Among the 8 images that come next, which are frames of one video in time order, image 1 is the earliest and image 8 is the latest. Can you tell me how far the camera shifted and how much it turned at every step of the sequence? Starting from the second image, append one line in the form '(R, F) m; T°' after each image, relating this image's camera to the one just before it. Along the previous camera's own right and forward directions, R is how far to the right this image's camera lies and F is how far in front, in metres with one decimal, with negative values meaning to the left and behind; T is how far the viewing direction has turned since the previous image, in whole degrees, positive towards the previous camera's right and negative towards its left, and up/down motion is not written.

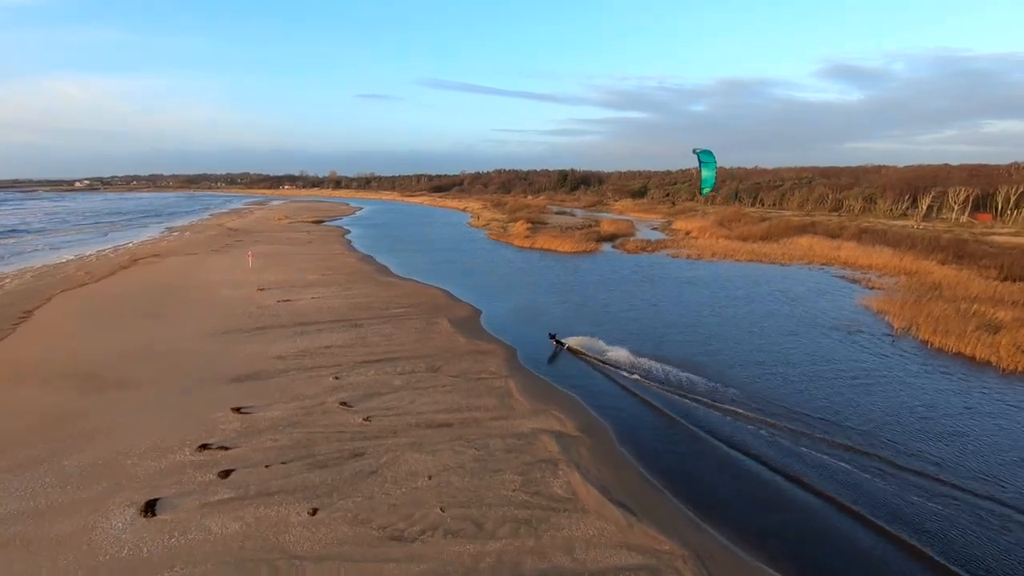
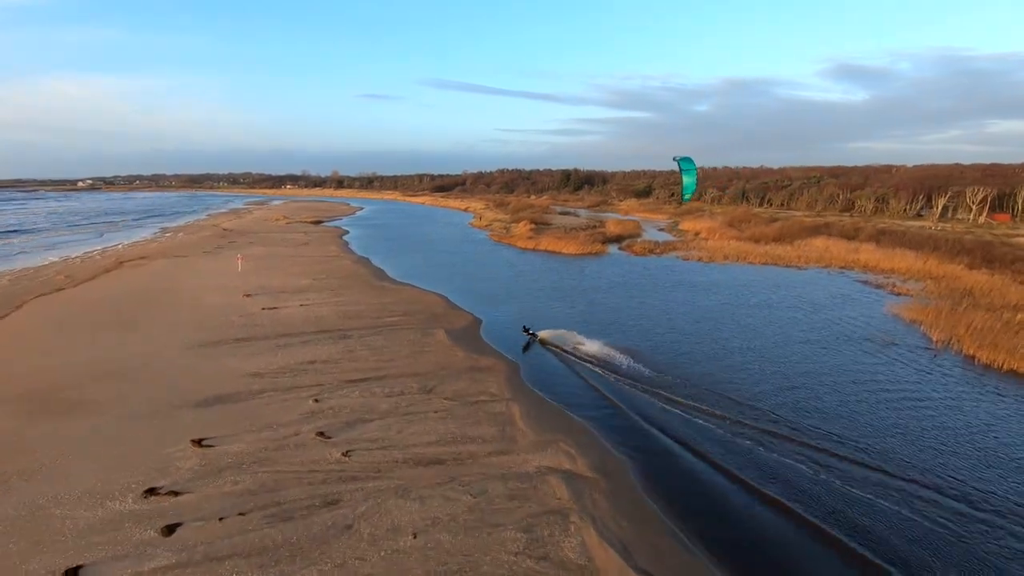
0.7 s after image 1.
(0.0, +1.1) m; 0°
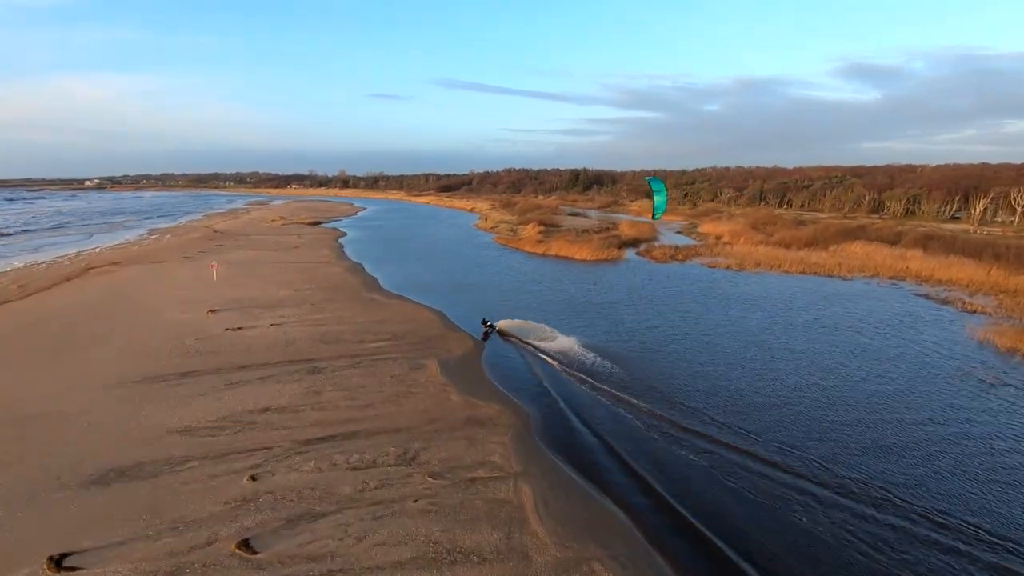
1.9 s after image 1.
(0.0, +2.4) m; -1°
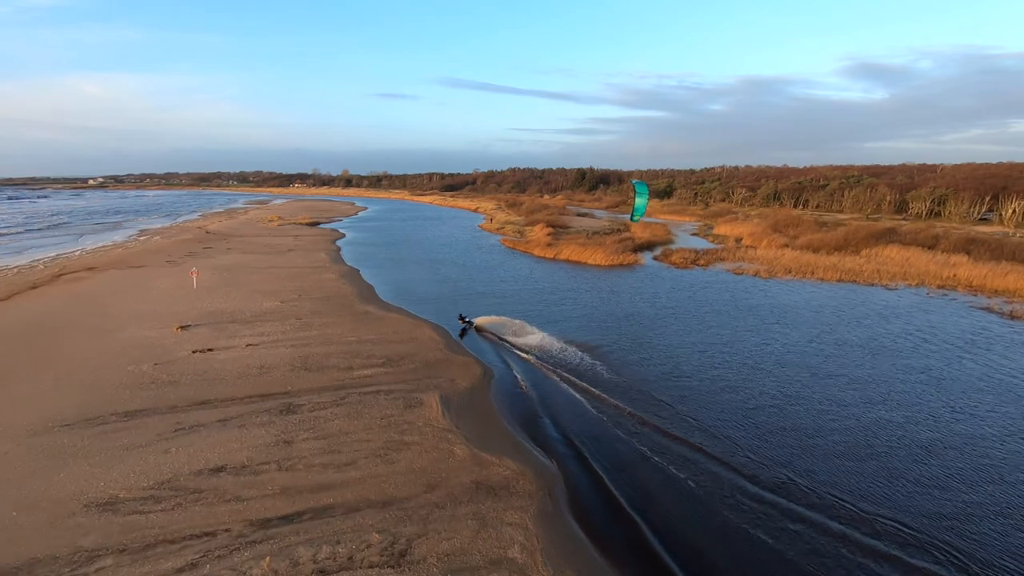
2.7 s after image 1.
(-0.2, +1.8) m; 0°
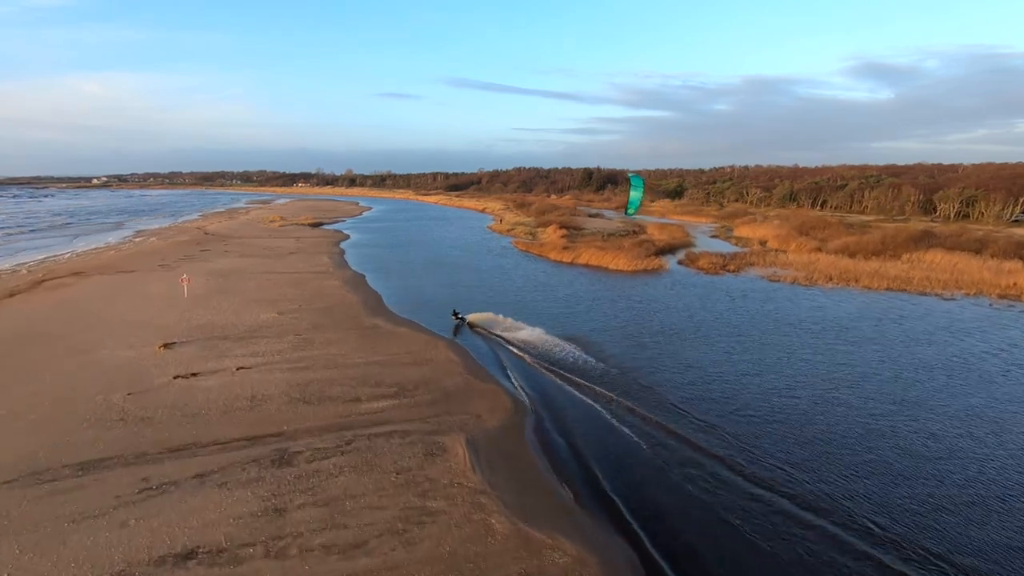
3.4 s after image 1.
(-0.5, +1.5) m; 0°
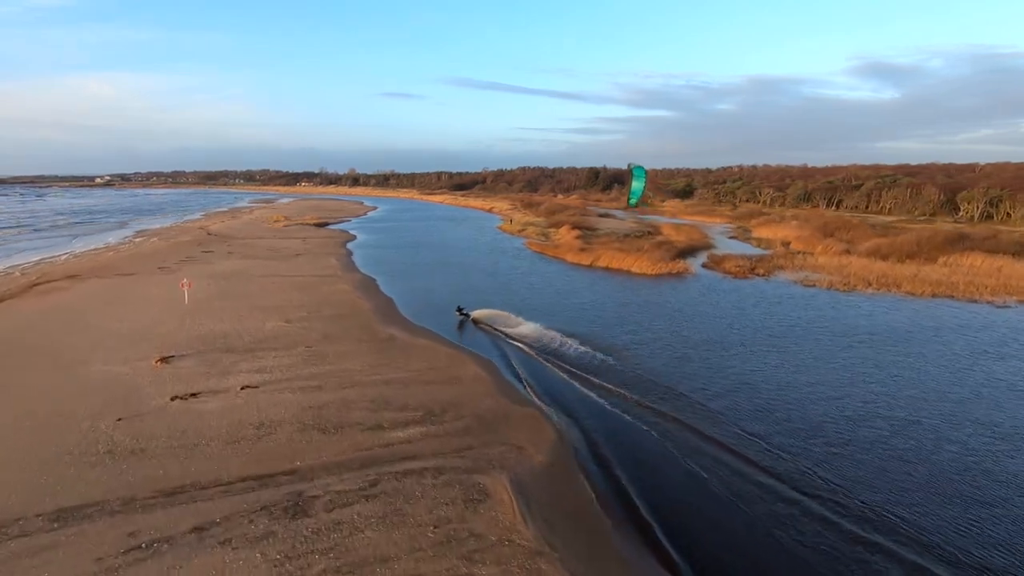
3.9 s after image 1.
(-0.6, +1.0) m; 0°
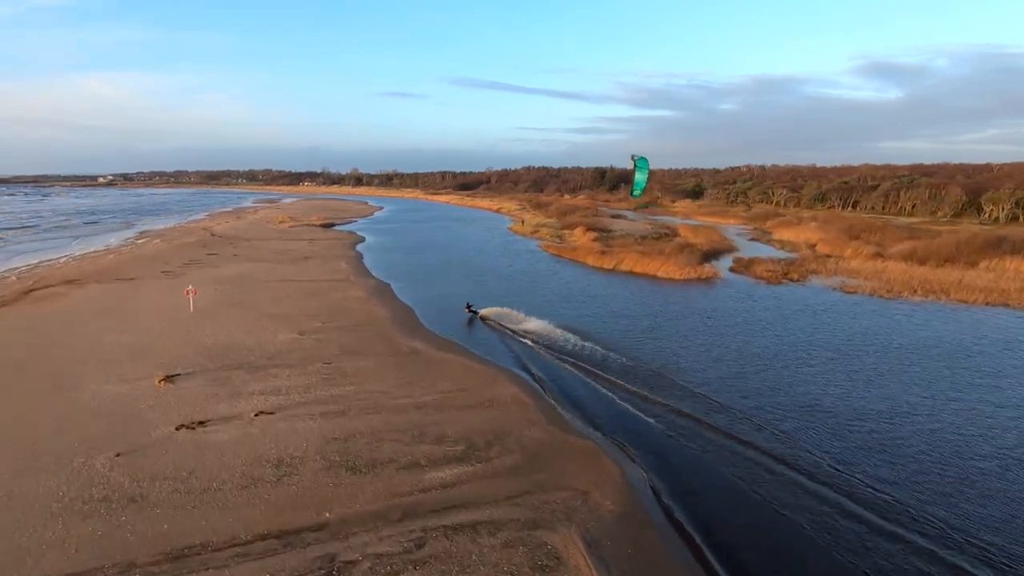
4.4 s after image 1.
(-0.7, +1.0) m; 0°
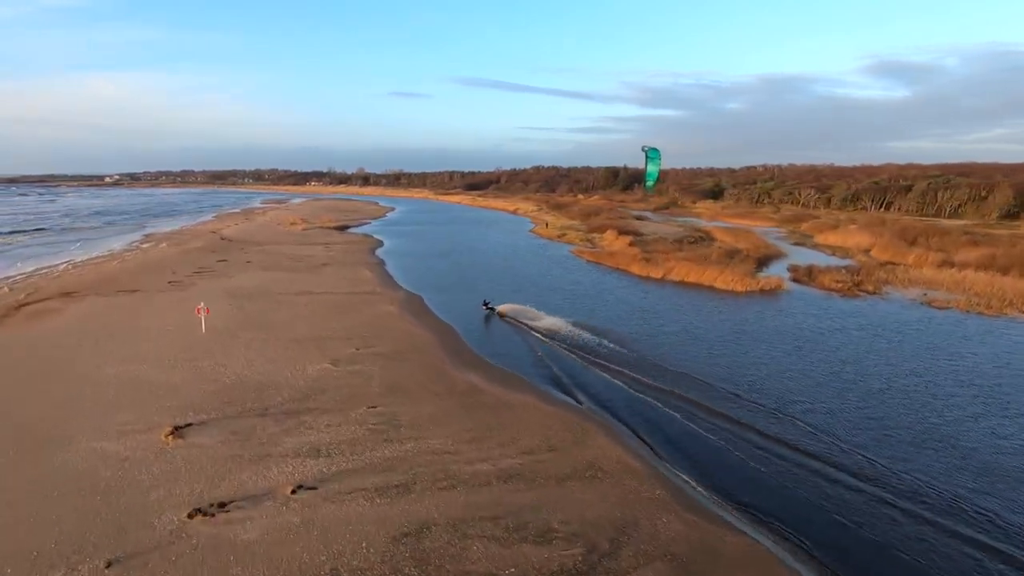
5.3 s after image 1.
(-1.2, +1.9) m; 0°
